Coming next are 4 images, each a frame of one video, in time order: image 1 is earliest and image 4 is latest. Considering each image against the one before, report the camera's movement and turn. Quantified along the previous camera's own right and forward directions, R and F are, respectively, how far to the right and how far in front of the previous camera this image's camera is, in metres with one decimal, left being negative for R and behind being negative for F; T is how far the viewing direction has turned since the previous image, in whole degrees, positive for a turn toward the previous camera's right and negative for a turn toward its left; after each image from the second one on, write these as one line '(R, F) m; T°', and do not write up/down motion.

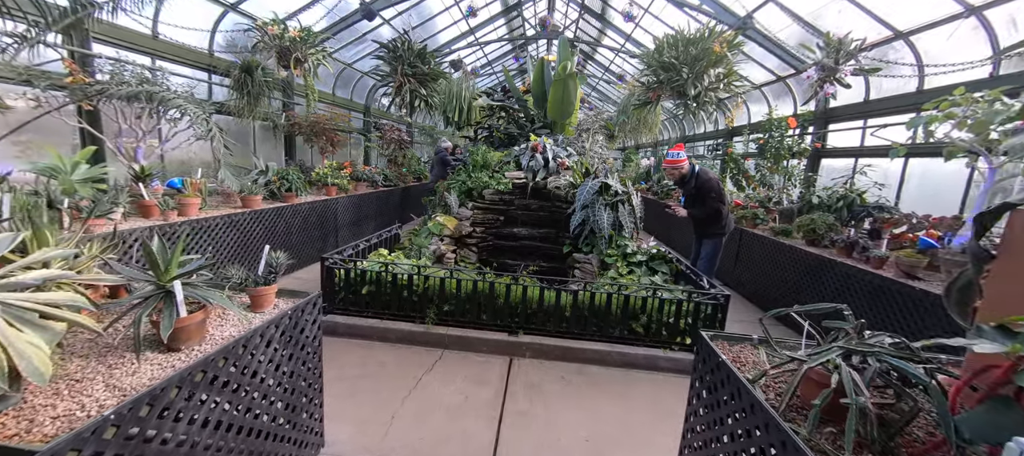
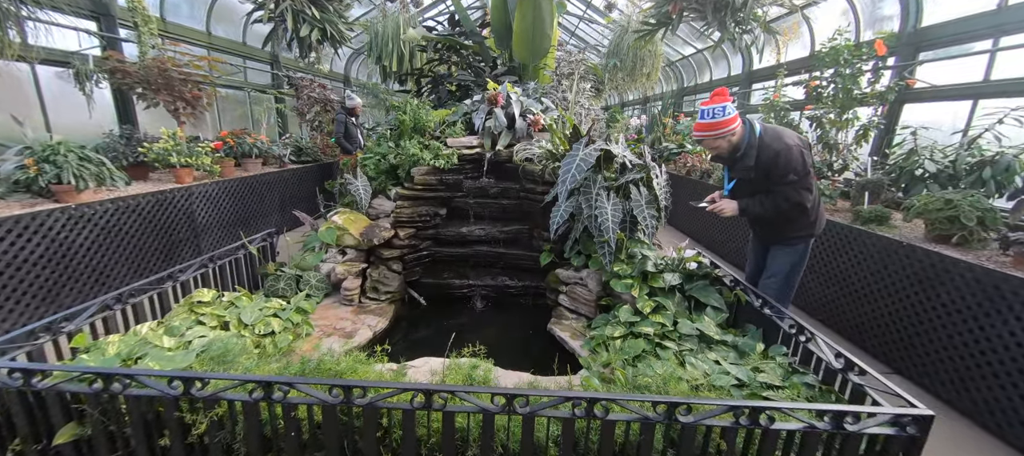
(+0.3, +1.8) m; +3°
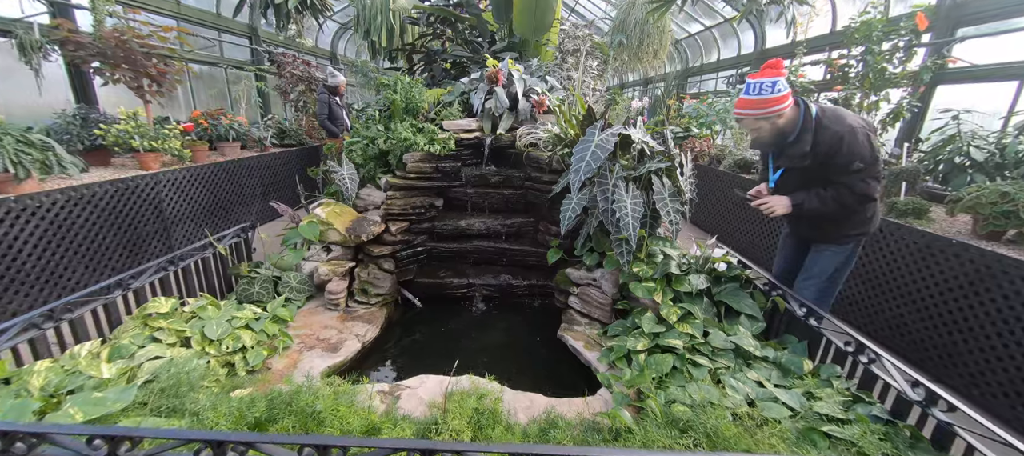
(-0.1, +0.3) m; +1°
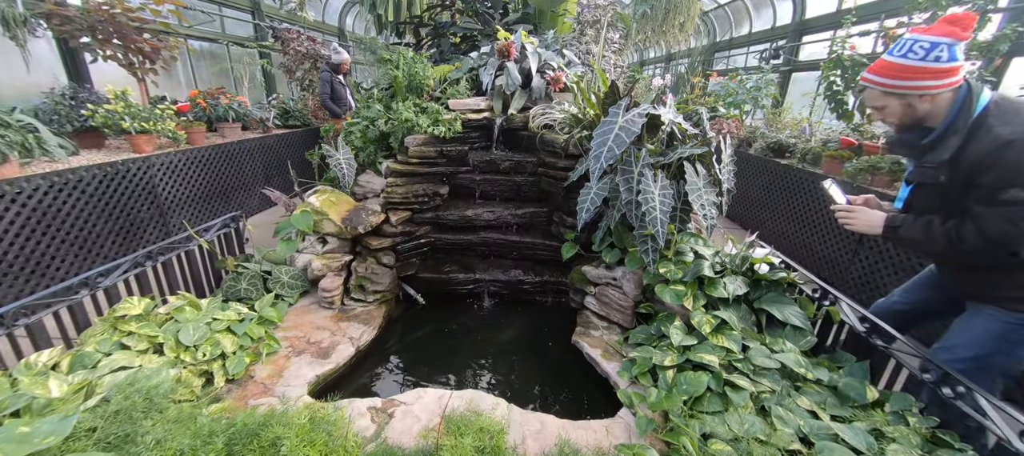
(0.0, +0.2) m; -2°
